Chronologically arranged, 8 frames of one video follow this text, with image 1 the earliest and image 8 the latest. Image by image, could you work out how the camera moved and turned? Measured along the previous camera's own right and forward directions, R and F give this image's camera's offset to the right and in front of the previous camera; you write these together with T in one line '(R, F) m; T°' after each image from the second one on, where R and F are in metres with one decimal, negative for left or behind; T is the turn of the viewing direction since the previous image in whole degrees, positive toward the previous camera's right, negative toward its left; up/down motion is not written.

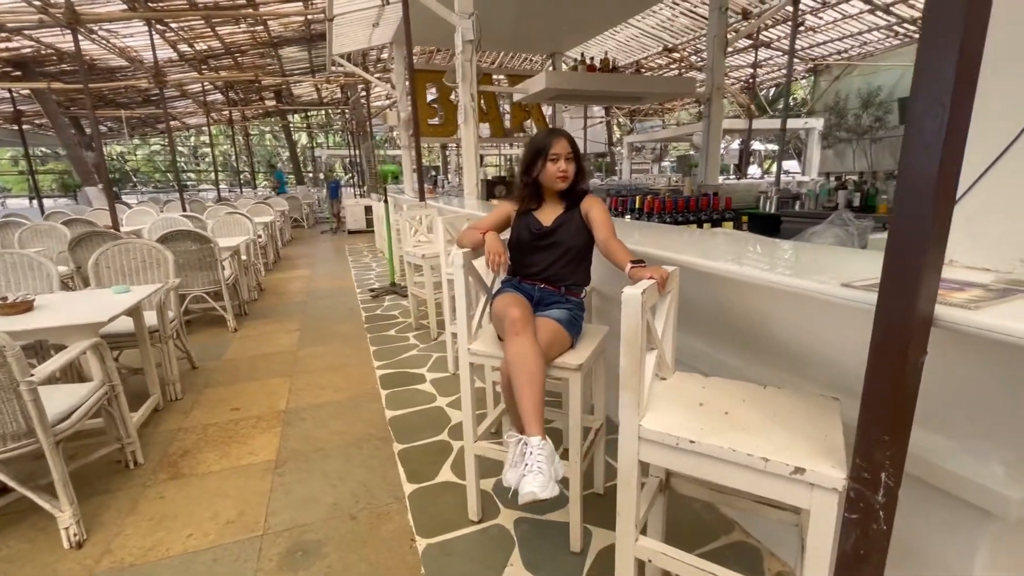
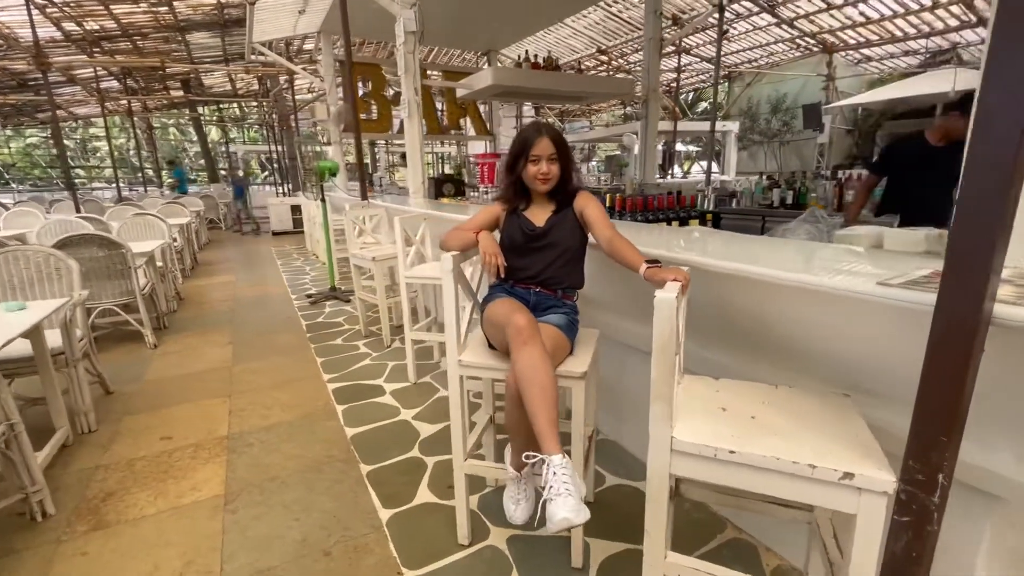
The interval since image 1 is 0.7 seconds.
(-0.2, +0.1) m; +8°
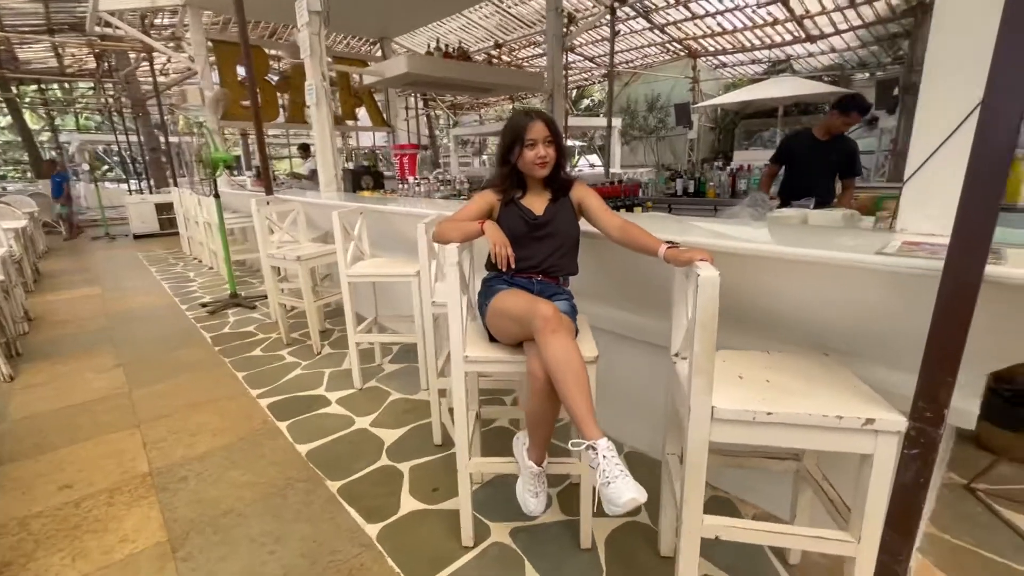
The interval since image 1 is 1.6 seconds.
(-0.3, +0.1) m; +13°
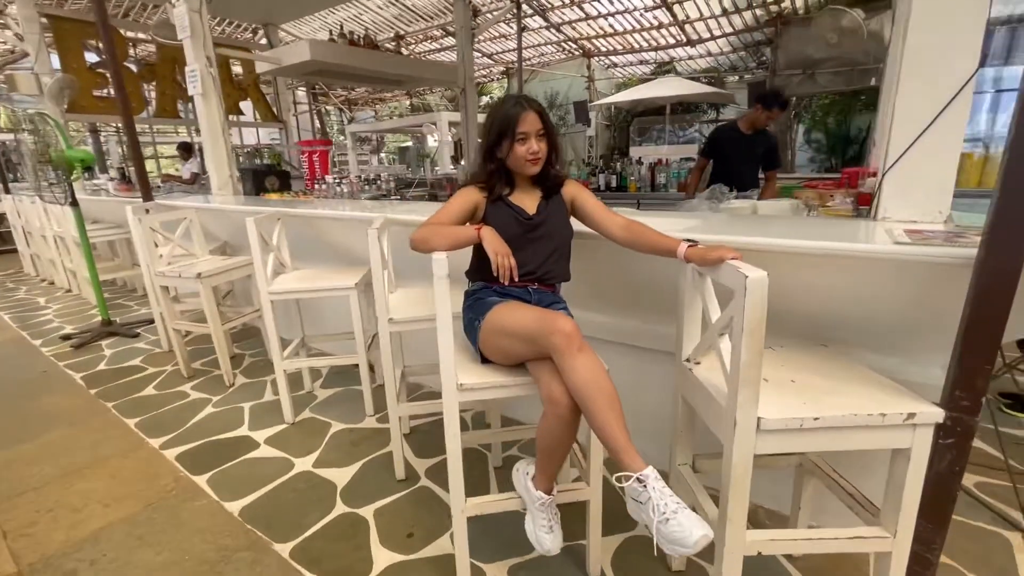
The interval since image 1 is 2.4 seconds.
(-0.2, +0.2) m; +11°
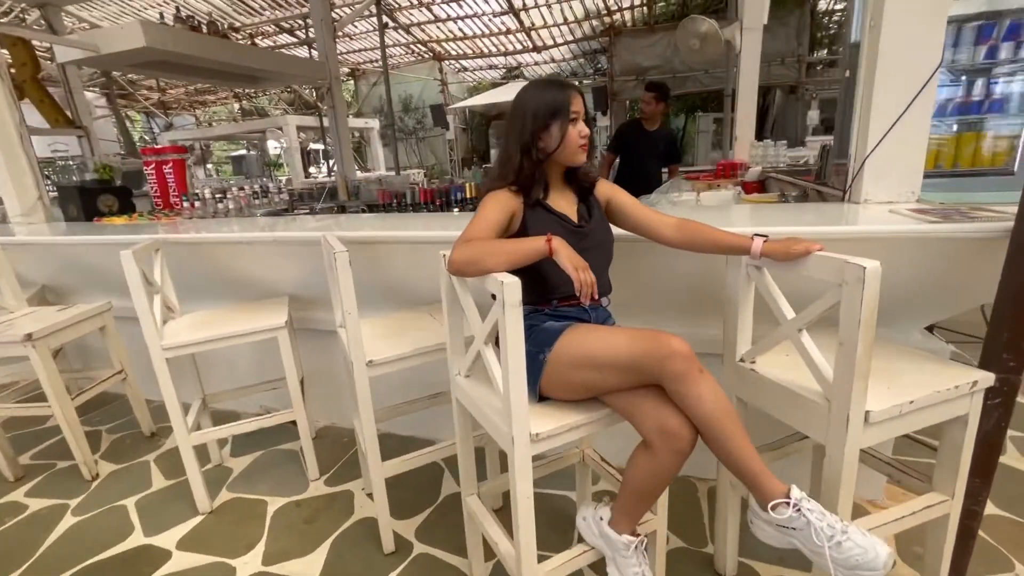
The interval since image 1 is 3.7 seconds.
(-0.4, +0.3) m; +17°
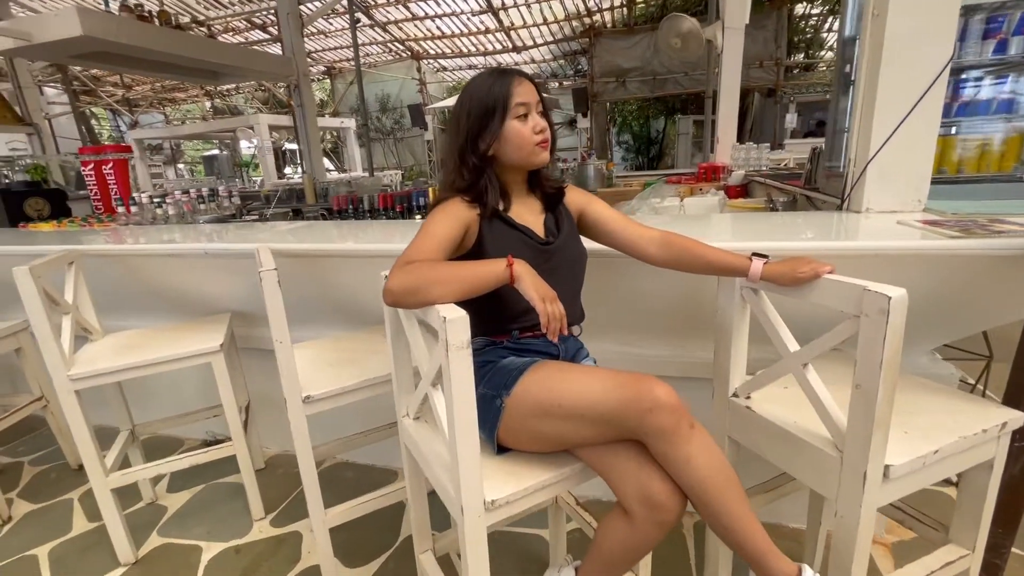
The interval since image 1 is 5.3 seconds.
(+0.1, +0.2) m; +2°
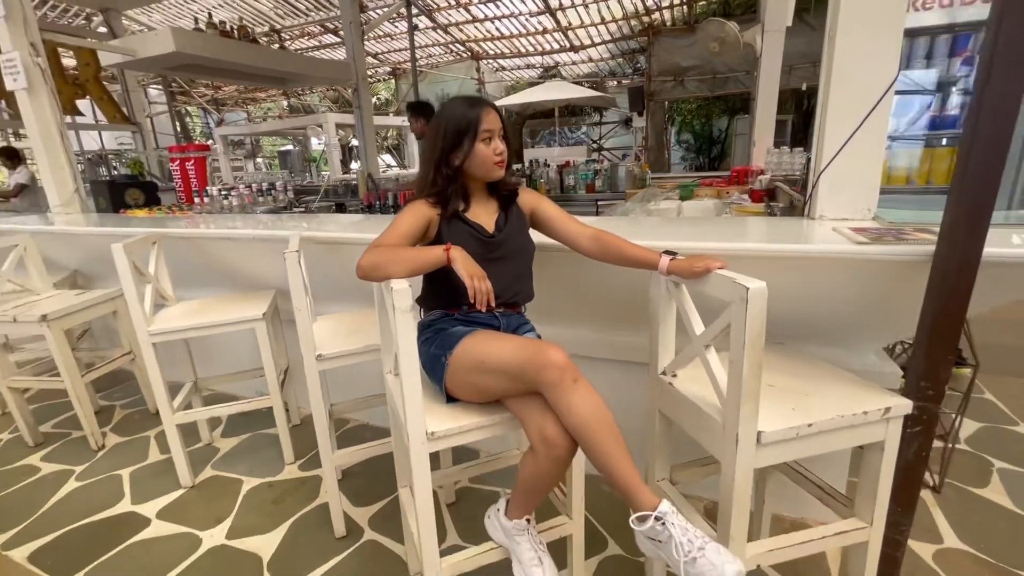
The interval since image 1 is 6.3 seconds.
(+0.2, -0.2) m; -7°
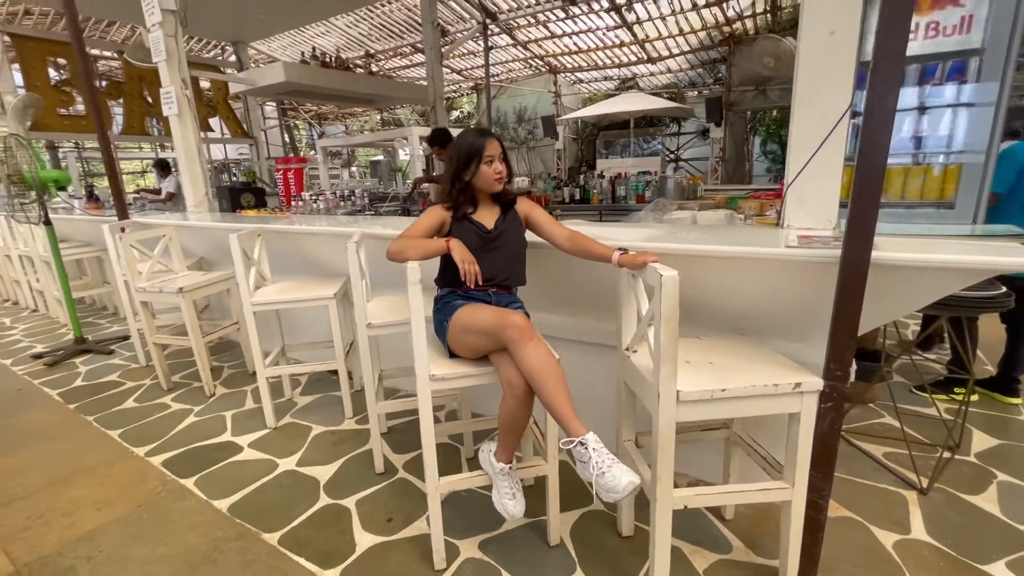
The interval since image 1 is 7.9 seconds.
(+0.3, -0.3) m; -9°
